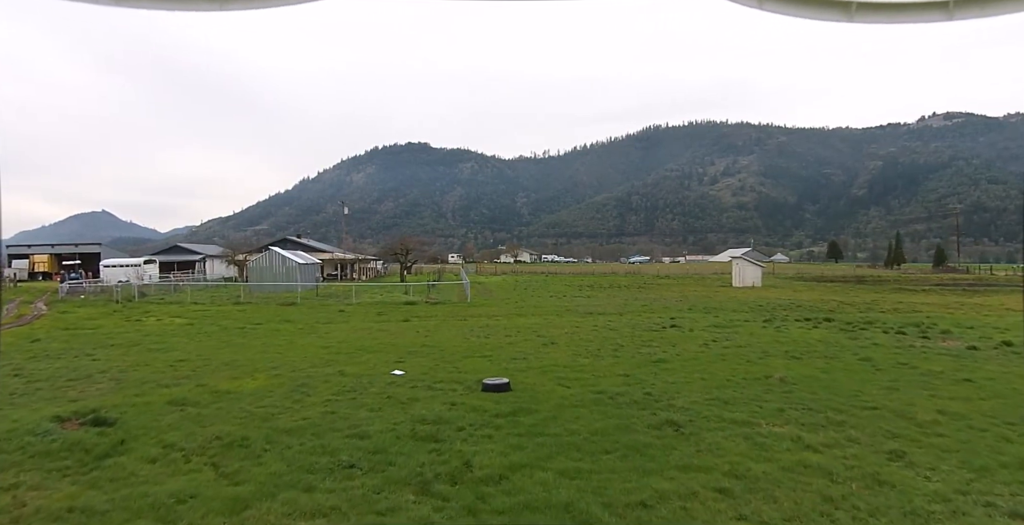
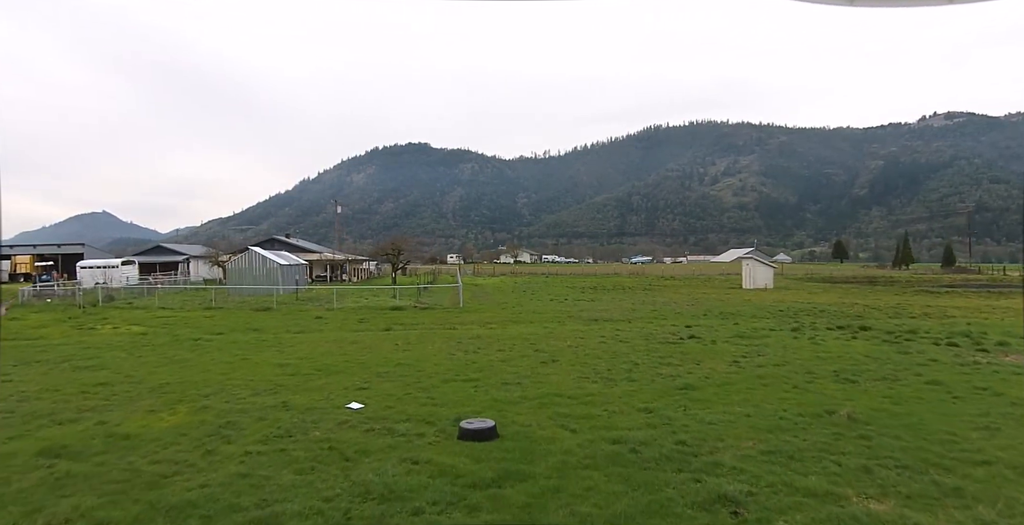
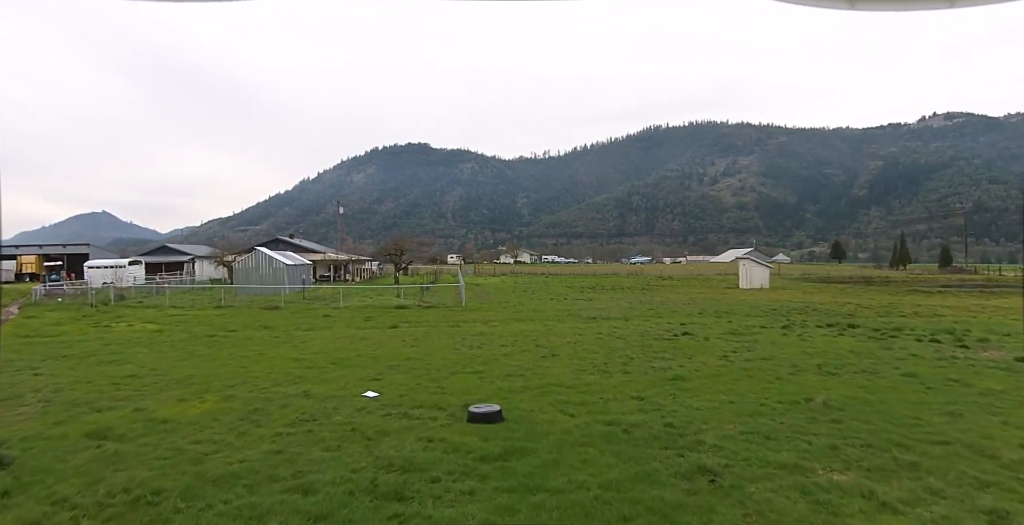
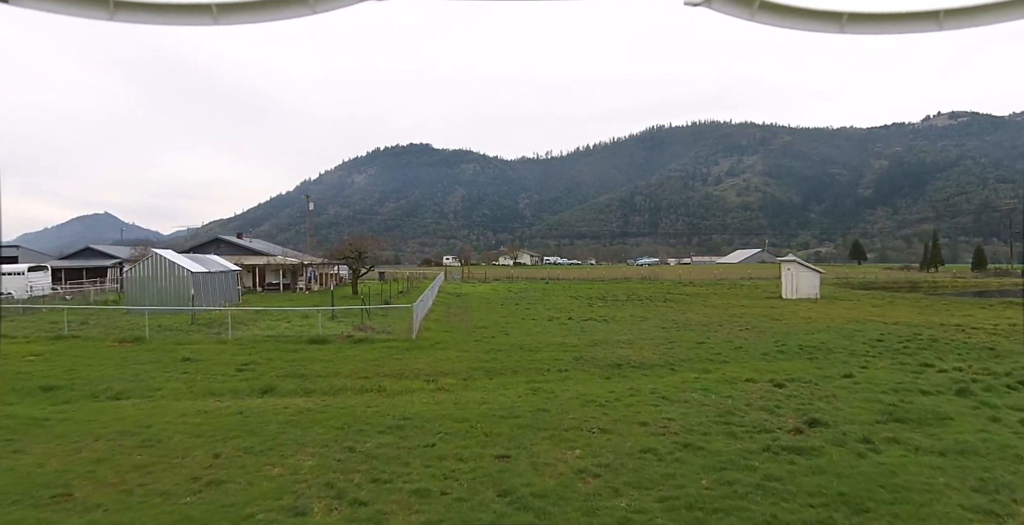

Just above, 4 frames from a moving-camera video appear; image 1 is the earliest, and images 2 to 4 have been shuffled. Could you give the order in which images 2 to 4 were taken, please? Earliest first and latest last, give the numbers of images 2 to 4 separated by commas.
3, 2, 4
